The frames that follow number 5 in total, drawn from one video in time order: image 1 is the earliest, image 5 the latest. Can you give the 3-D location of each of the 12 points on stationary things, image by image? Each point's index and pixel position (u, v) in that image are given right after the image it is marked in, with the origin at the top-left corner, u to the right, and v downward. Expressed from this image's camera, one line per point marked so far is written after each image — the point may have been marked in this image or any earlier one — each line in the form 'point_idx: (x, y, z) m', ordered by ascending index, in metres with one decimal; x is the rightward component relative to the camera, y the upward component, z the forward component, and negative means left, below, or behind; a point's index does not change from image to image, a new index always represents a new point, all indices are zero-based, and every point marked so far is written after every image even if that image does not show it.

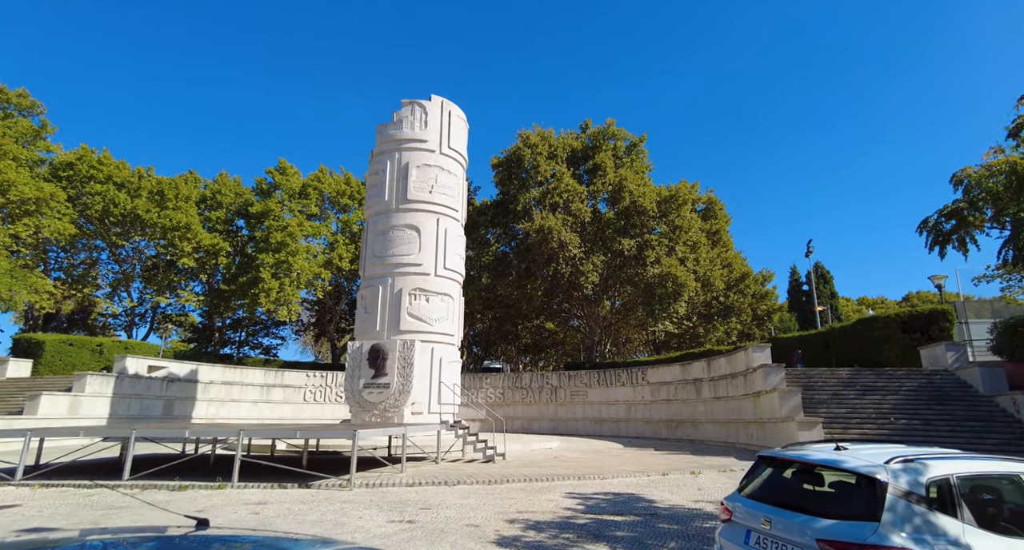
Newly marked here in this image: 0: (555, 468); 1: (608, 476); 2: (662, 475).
0: (+0.9, -4.0, +11.0) m
1: (+1.8, -3.8, +9.9) m
2: (+2.9, -3.9, +10.5) m
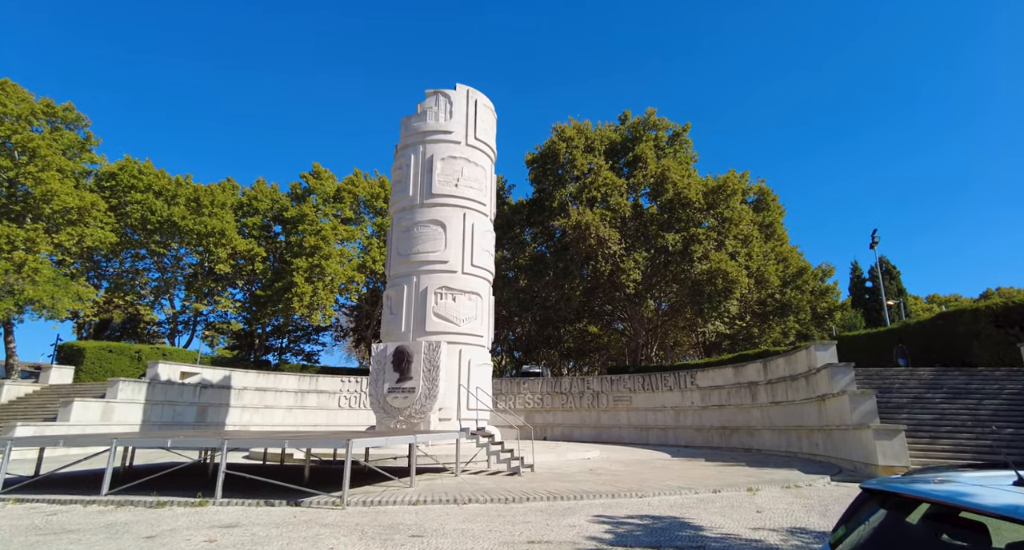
0: (+1.4, -3.8, +9.6) m
1: (+2.1, -3.5, +8.5) m
2: (+3.3, -3.6, +8.9) m
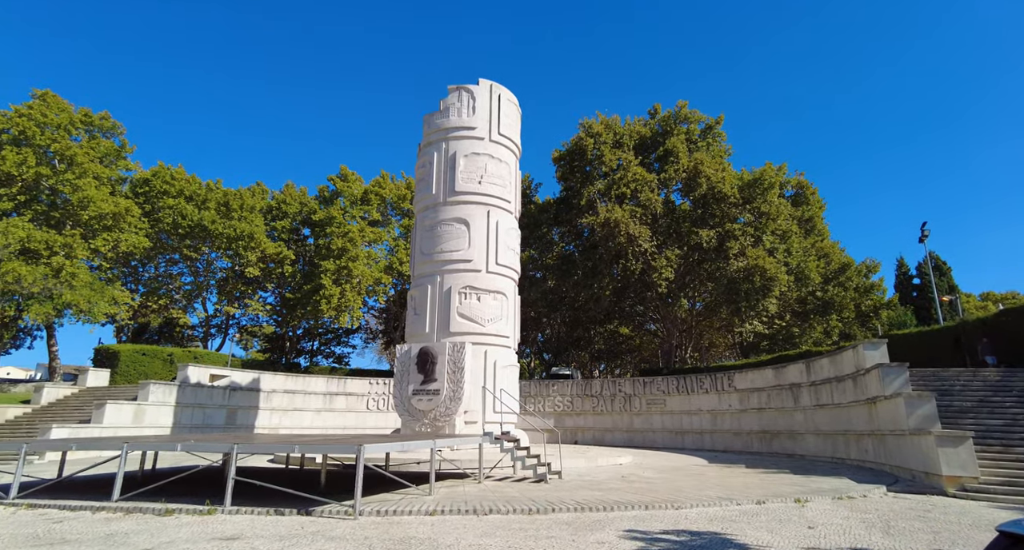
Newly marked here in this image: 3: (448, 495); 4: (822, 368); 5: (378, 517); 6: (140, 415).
0: (+1.8, -3.7, +9.0) m
1: (+2.5, -3.4, +7.8) m
2: (+3.7, -3.5, +8.2) m
3: (-1.0, -3.4, +8.3) m
4: (+9.2, -2.7, +15.9) m
5: (-1.7, -3.1, +6.7) m
6: (-12.9, -4.9, +18.4) m
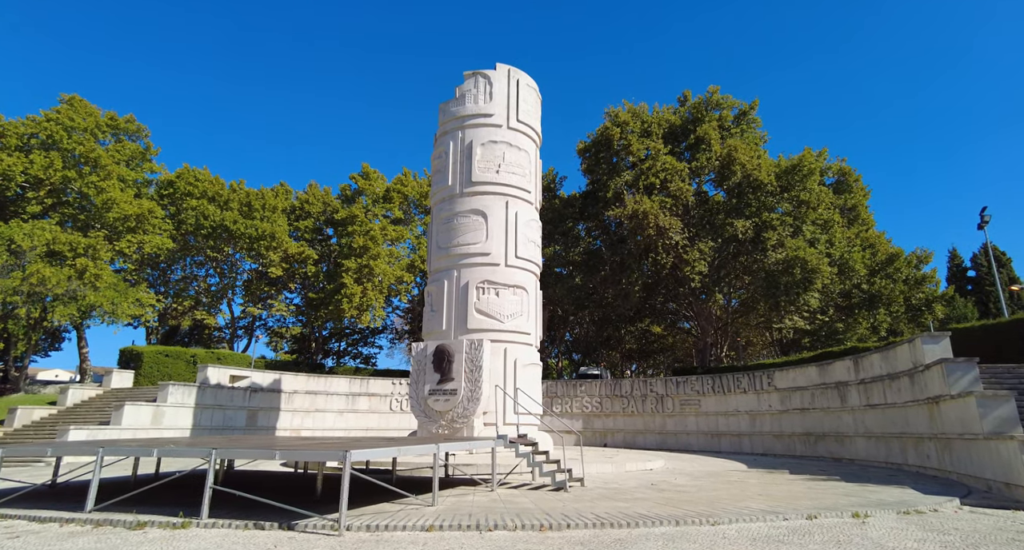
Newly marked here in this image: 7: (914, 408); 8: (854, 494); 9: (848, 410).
0: (+2.0, -3.4, +8.0) m
1: (+2.6, -3.1, +6.8) m
2: (+3.9, -3.2, +7.0) m
3: (-0.8, -3.2, +7.4) m
4: (+9.8, -2.4, +14.4) m
5: (-1.6, -2.9, +5.9) m
6: (-12.1, -4.9, +18.2) m
7: (+9.5, -3.2, +12.6) m
8: (+5.9, -3.8, +9.3) m
9: (+9.7, -3.9, +15.4) m
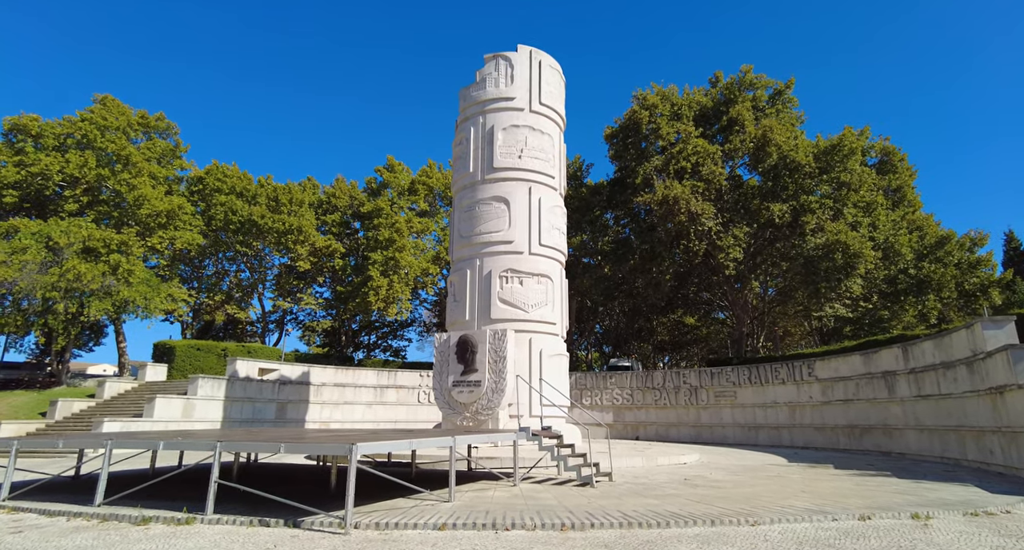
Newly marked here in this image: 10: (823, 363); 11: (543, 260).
0: (+2.3, -3.1, +7.4) m
1: (+2.9, -2.9, +6.1) m
2: (+4.1, -2.9, +6.4) m
3: (-0.5, -3.0, +7.0) m
4: (+10.4, -1.9, +13.4) m
5: (-1.4, -2.7, +5.5) m
6: (-11.1, -4.6, +18.4) m
7: (+10.1, -2.7, +11.6) m
8: (+6.3, -3.5, +8.5) m
9: (+10.4, -3.4, +14.4) m
10: (+9.8, -2.8, +16.8) m
11: (+0.9, +0.5, +15.7) m
